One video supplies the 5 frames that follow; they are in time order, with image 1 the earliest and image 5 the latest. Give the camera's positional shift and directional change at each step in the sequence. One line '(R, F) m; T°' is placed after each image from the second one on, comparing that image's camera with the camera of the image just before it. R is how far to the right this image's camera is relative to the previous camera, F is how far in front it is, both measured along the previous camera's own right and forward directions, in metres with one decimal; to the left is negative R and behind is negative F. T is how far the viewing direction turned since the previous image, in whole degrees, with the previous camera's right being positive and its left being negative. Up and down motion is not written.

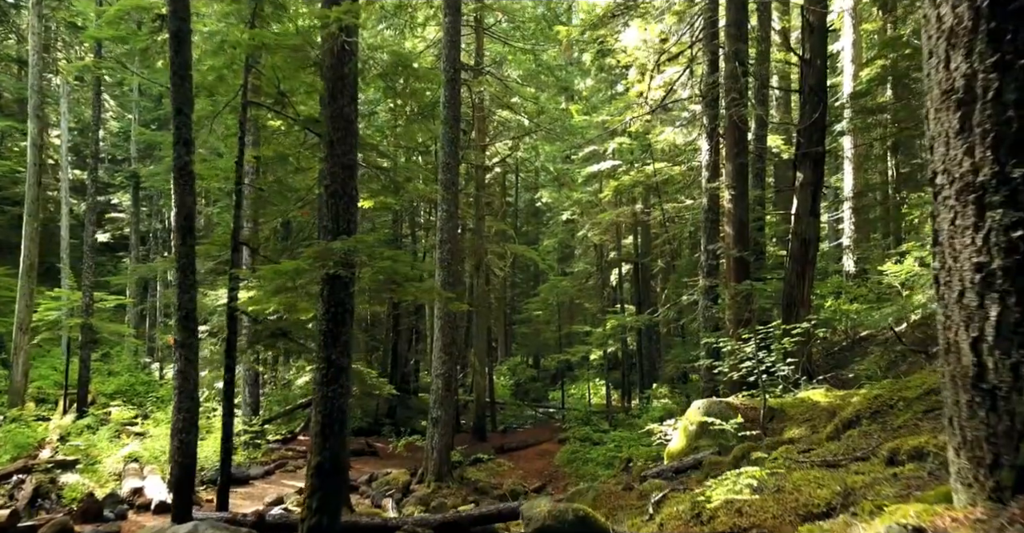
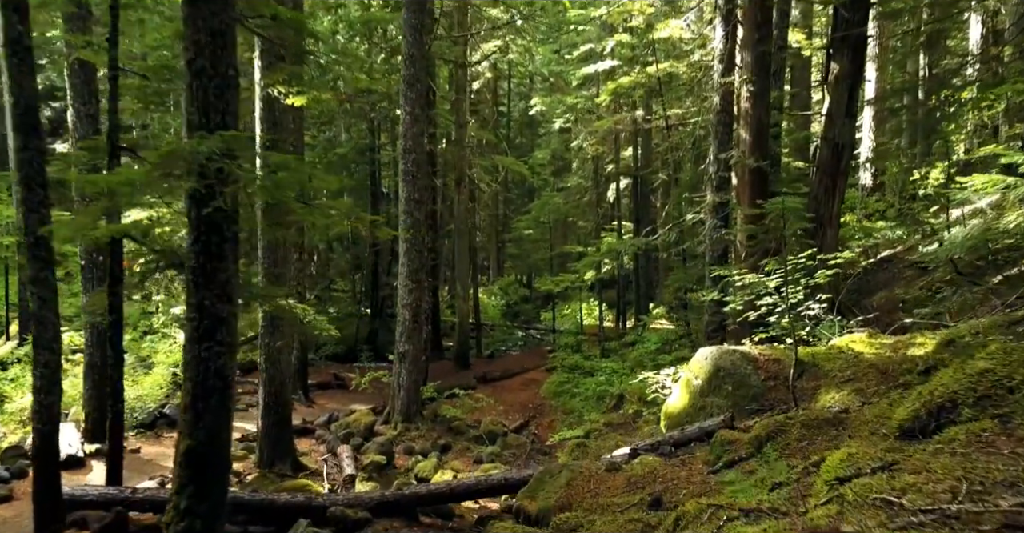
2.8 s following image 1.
(+0.4, +2.4) m; 0°
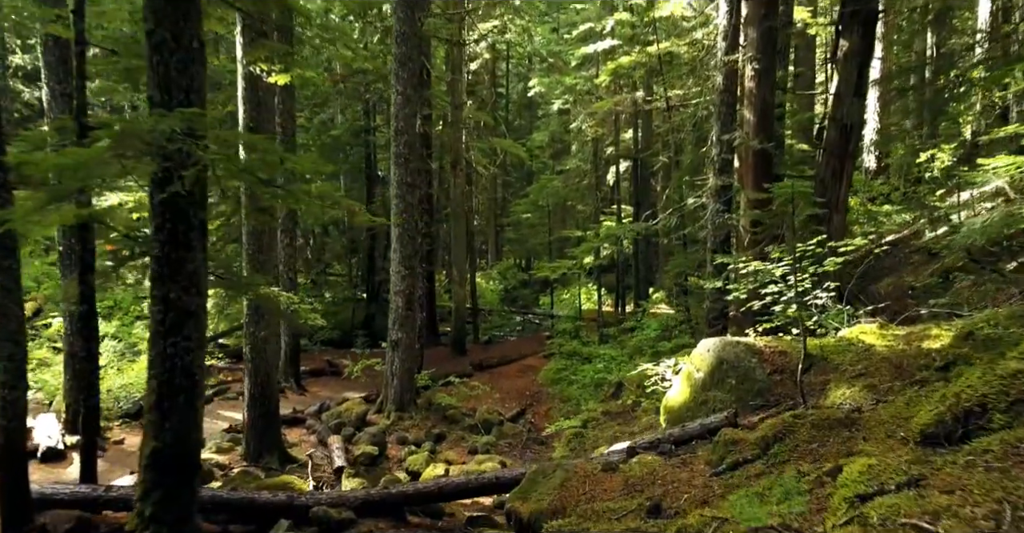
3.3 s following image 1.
(+0.1, +0.4) m; 0°
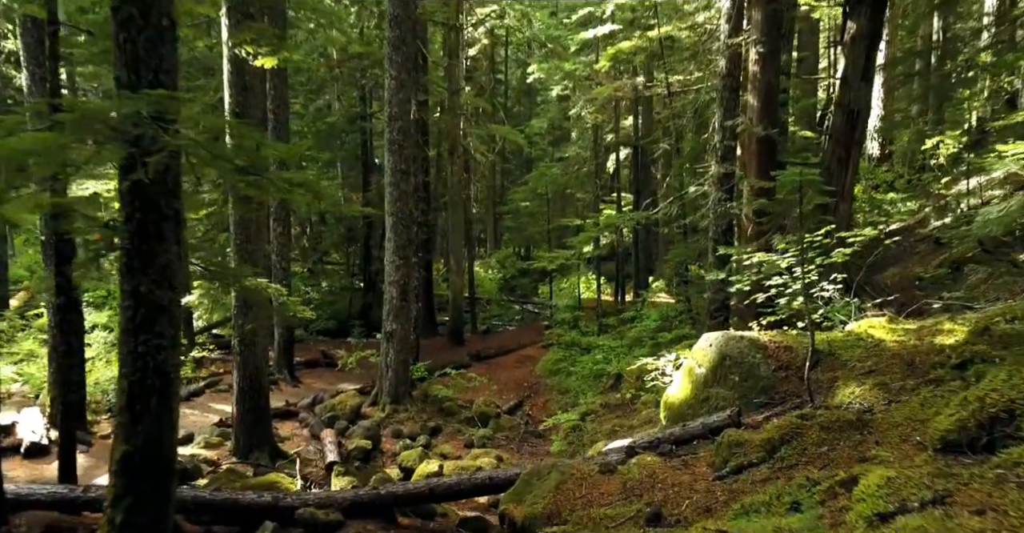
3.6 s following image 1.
(+0.1, +0.3) m; 0°
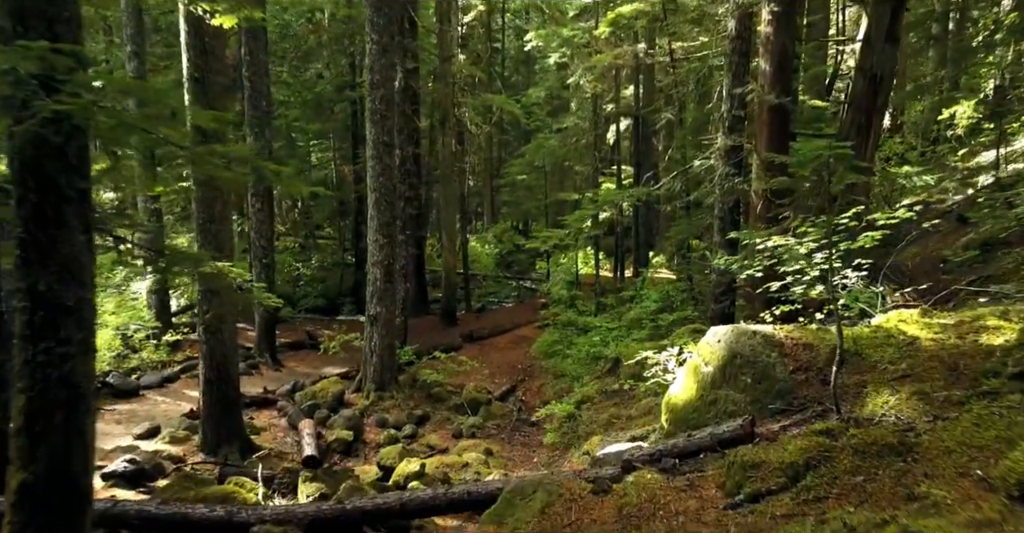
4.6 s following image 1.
(+0.1, +0.9) m; 0°
